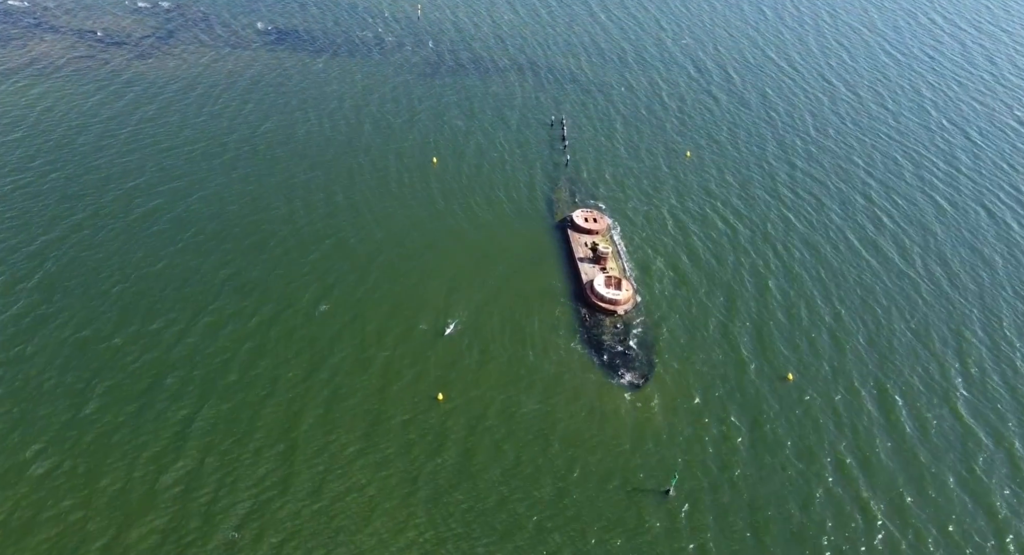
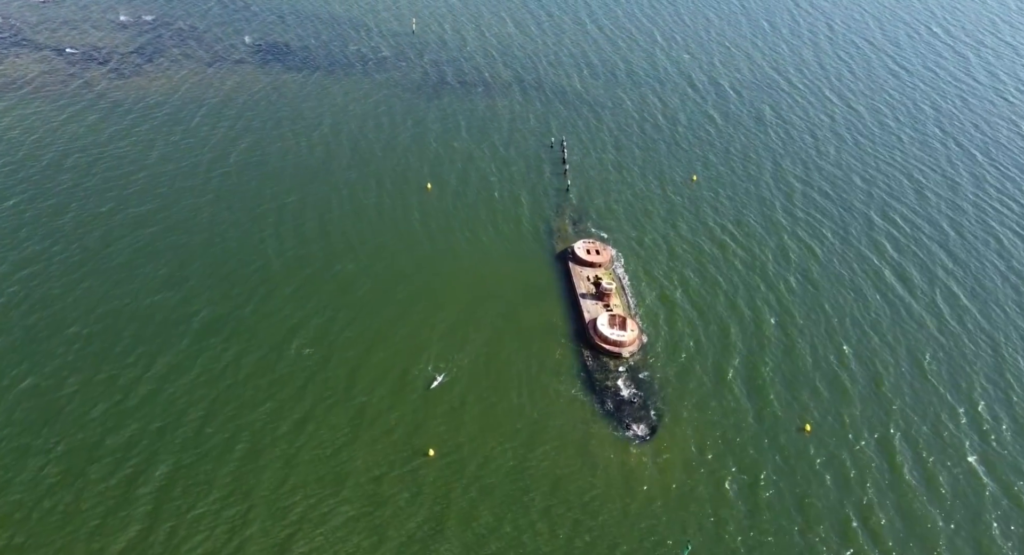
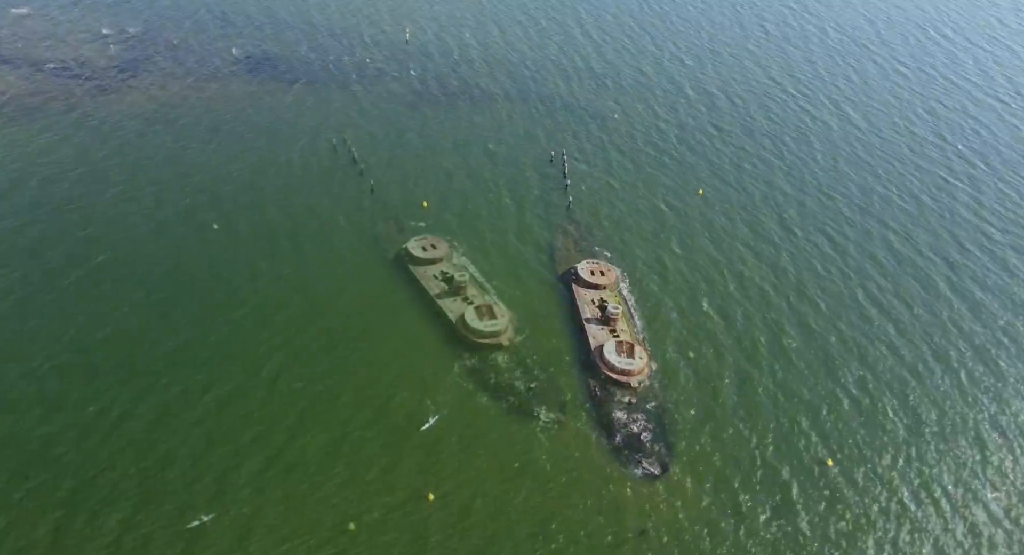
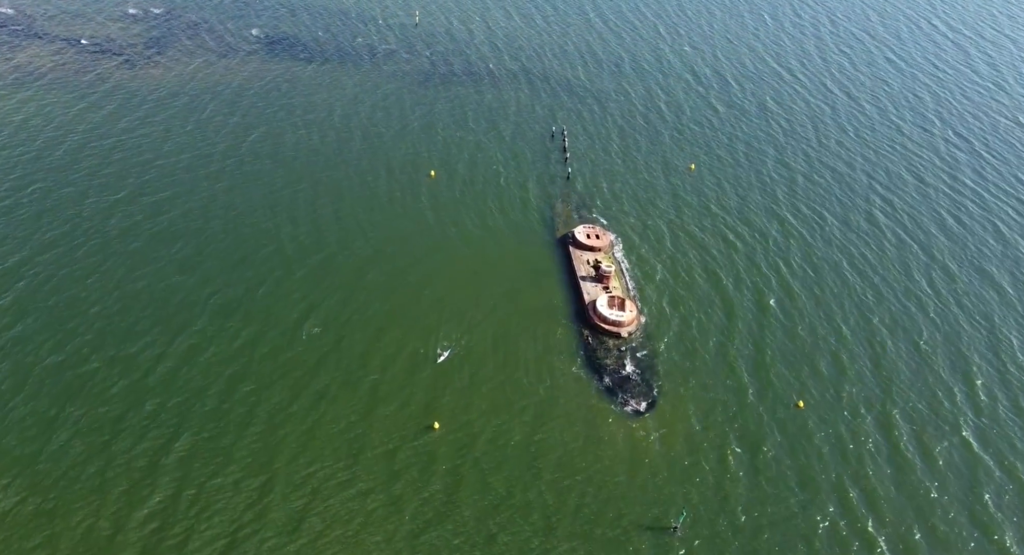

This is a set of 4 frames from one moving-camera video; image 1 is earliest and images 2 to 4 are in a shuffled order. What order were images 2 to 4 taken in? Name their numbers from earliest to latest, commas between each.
4, 2, 3
